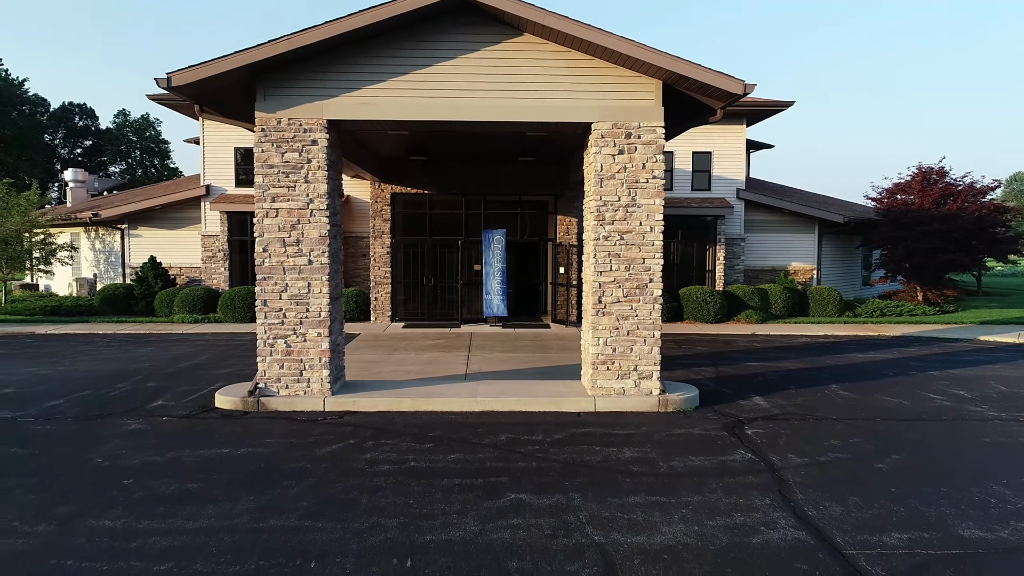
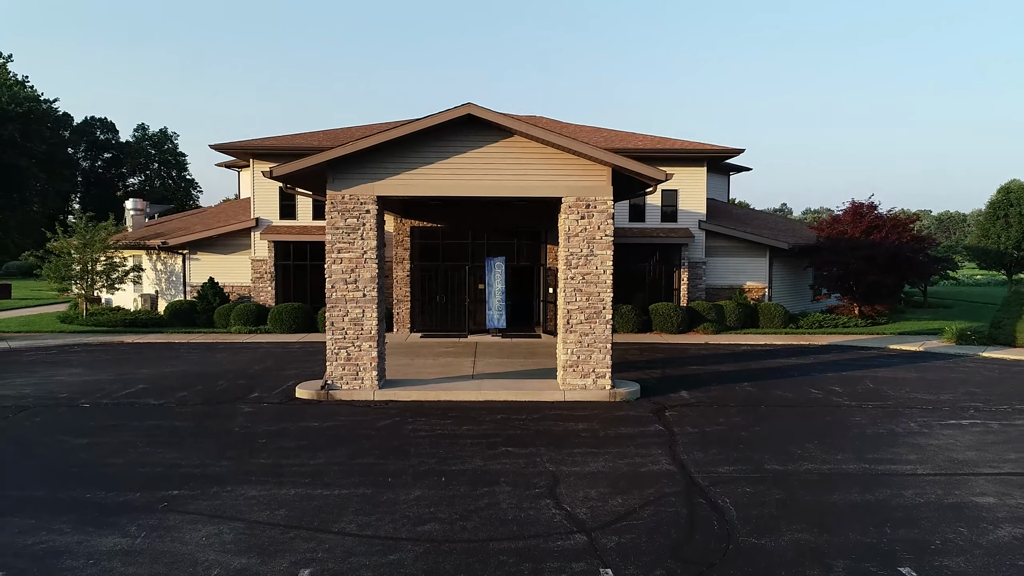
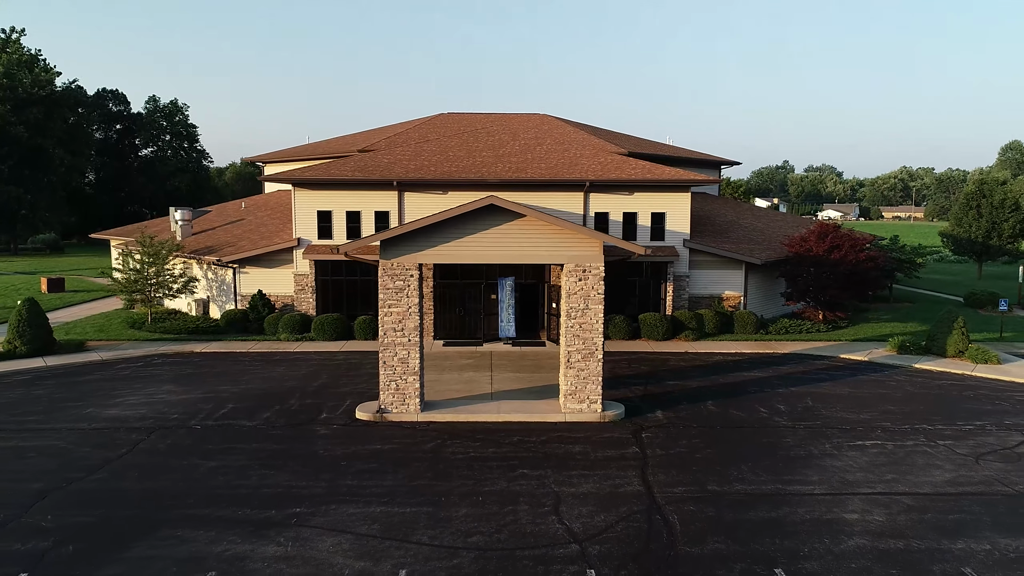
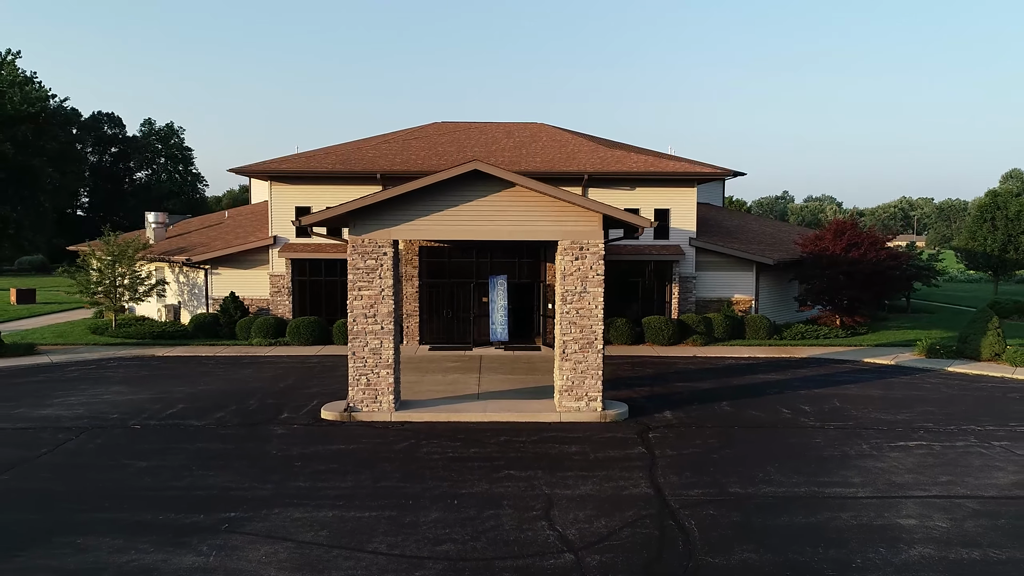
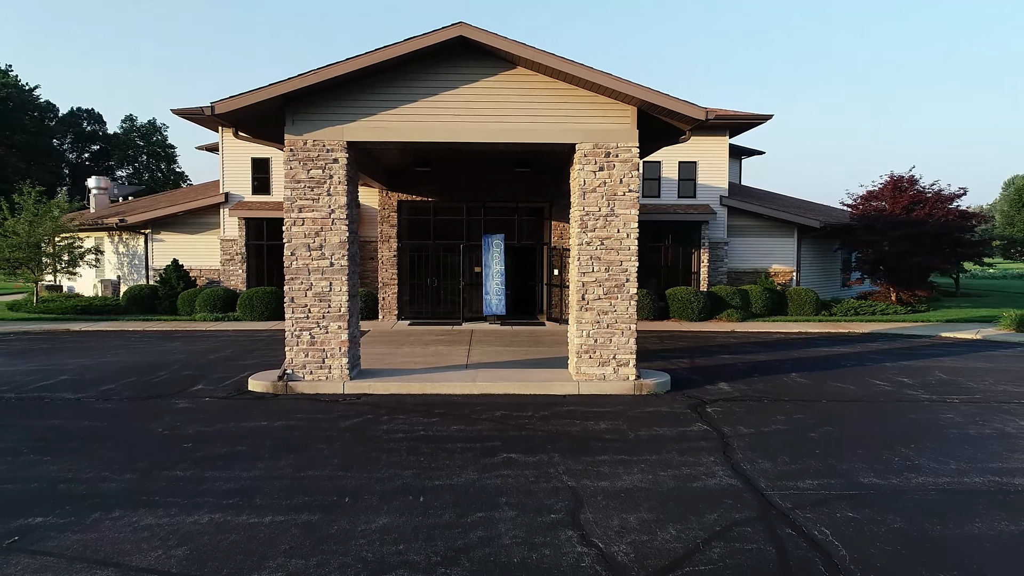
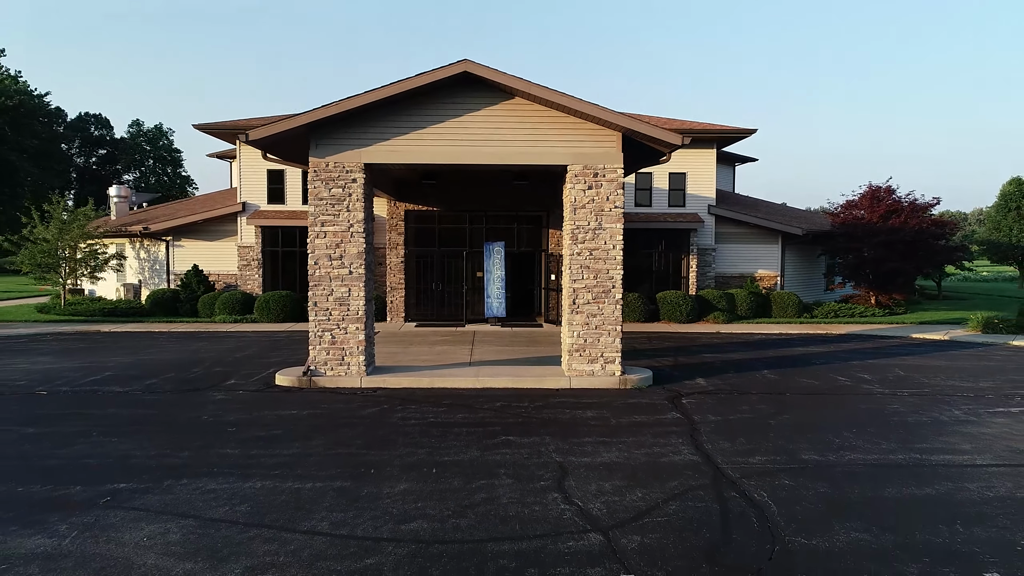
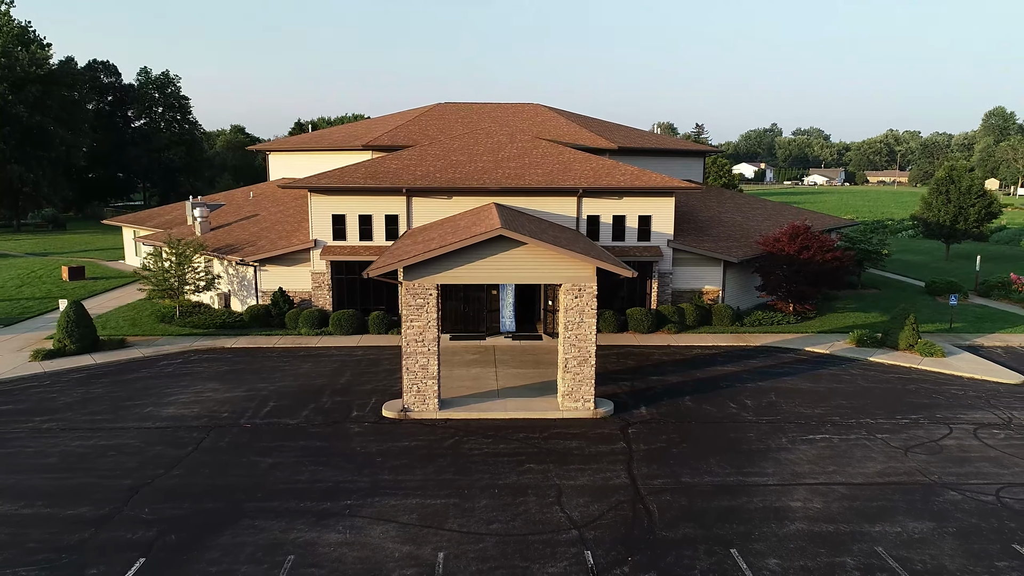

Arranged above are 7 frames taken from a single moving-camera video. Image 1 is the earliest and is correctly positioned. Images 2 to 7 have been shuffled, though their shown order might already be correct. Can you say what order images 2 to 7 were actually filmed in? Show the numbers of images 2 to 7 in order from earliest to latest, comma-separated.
5, 6, 2, 4, 3, 7
